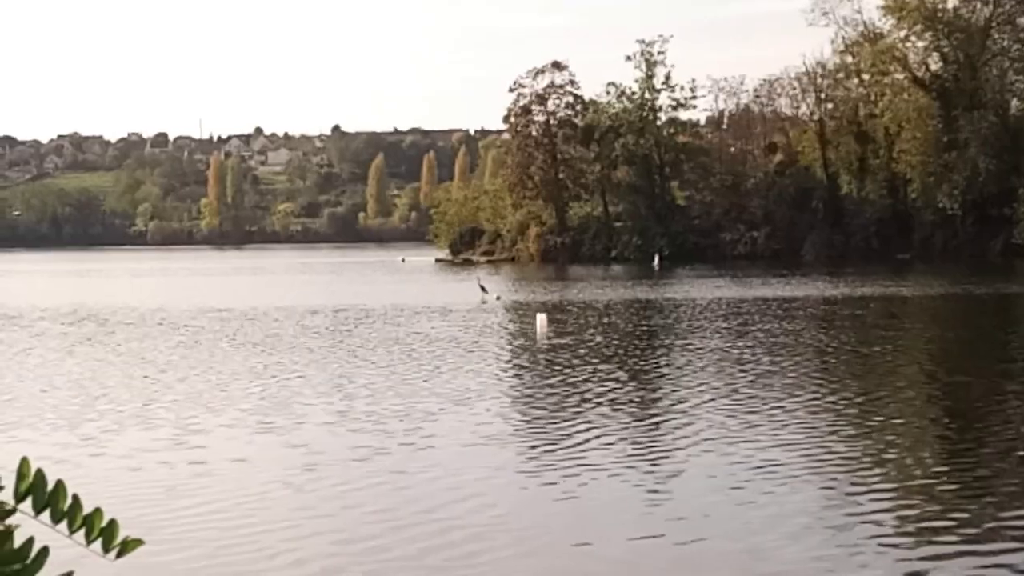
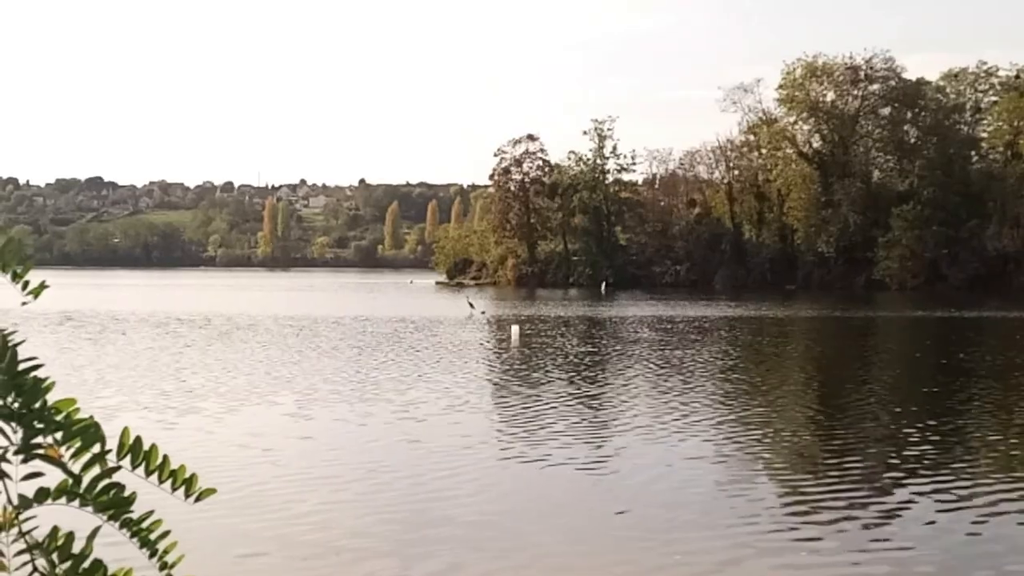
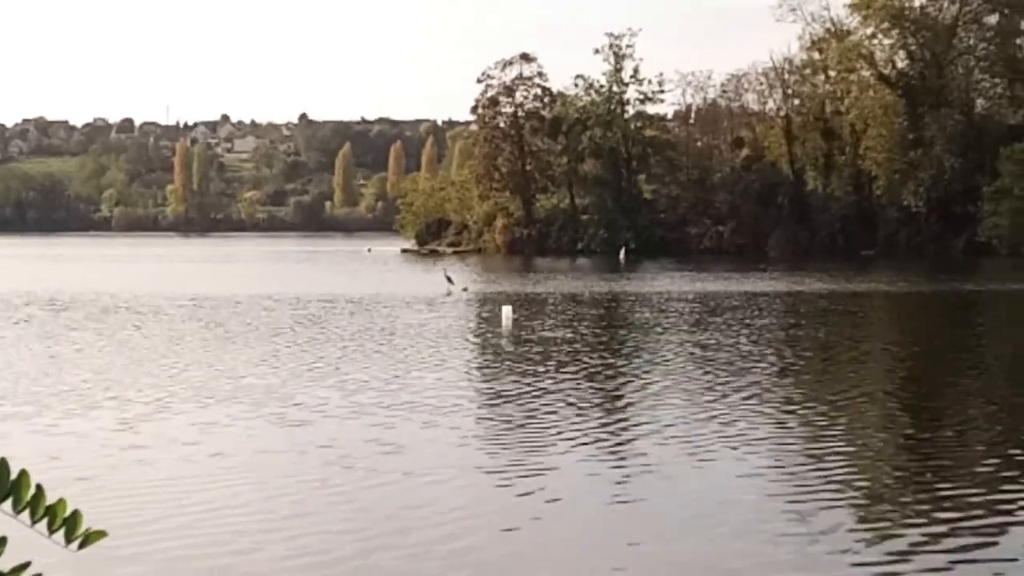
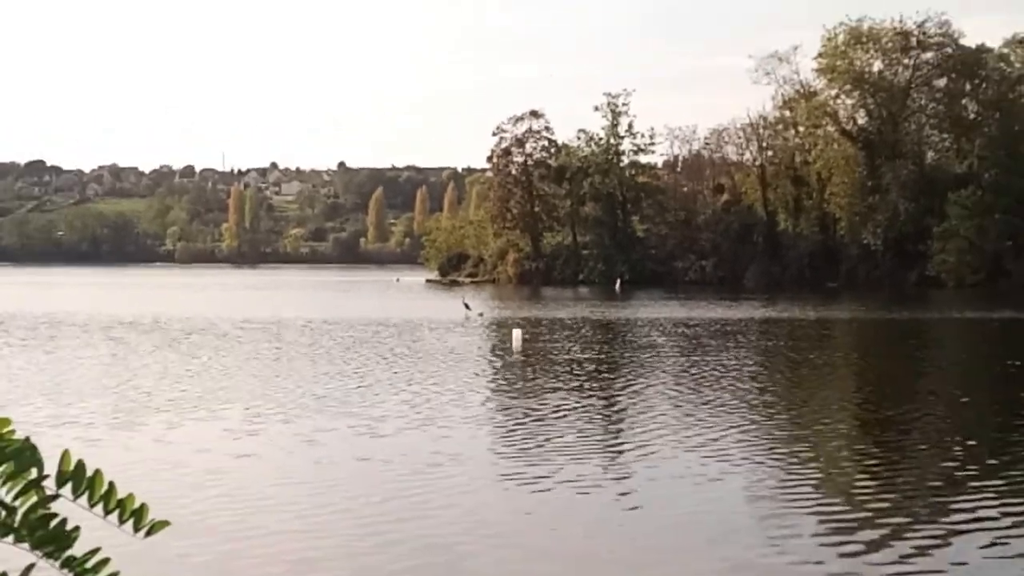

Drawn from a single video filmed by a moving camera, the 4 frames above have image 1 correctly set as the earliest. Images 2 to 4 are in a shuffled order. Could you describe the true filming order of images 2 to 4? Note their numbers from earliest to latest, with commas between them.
3, 4, 2
